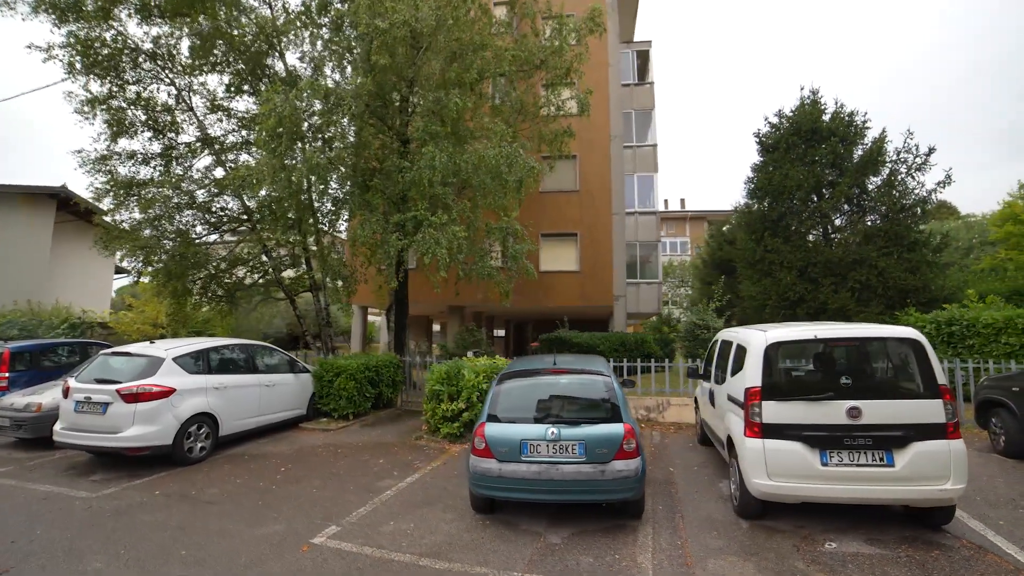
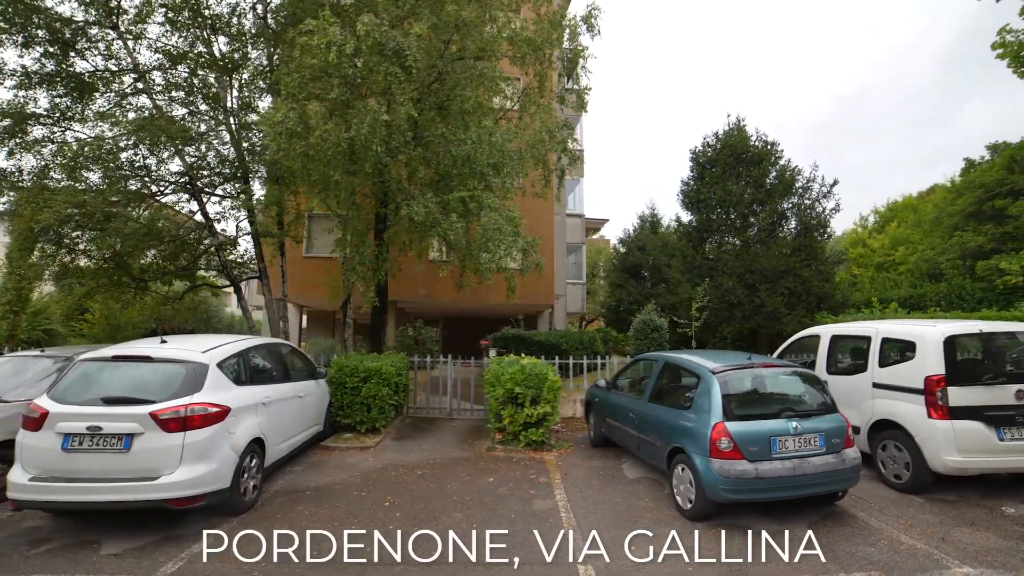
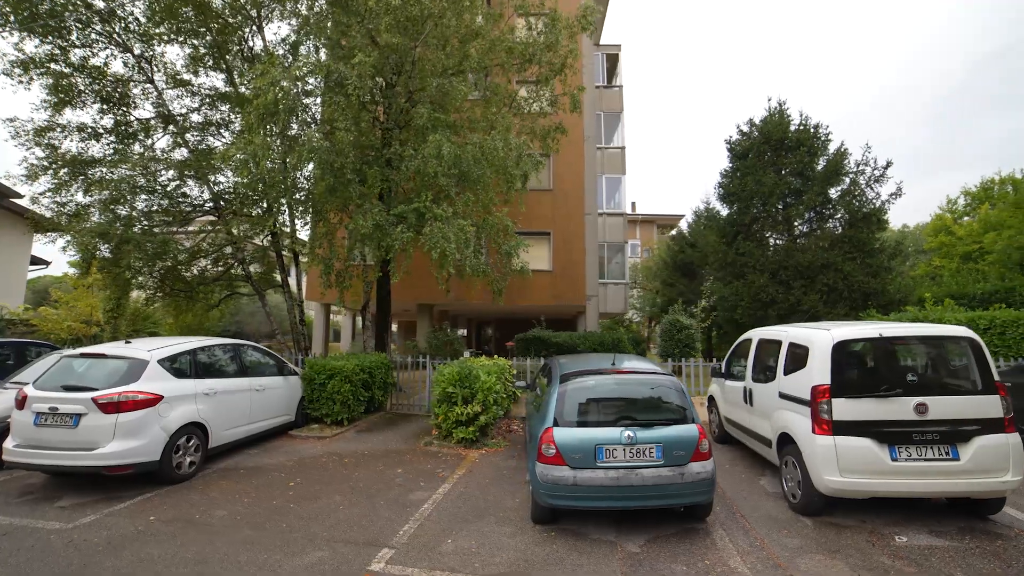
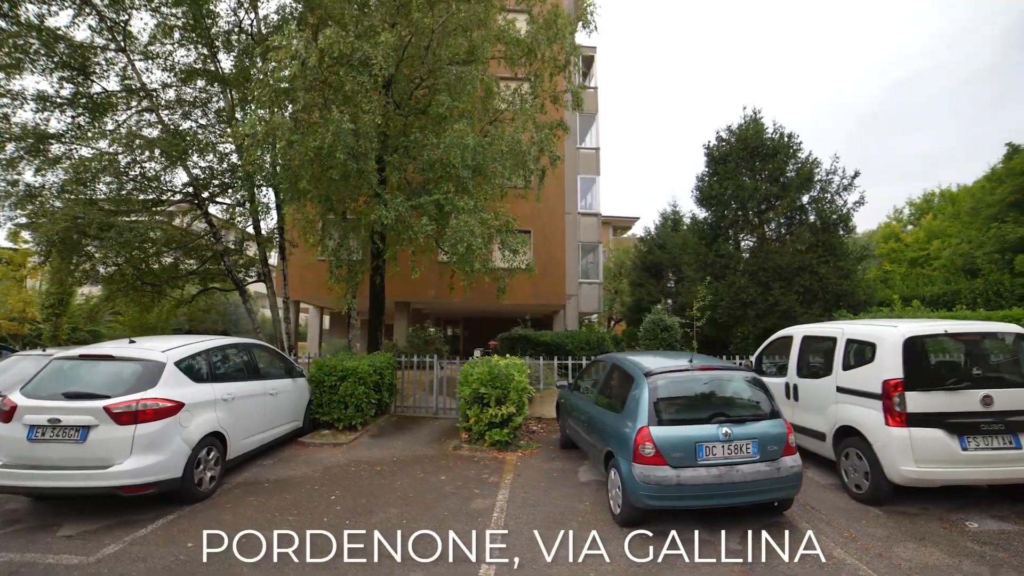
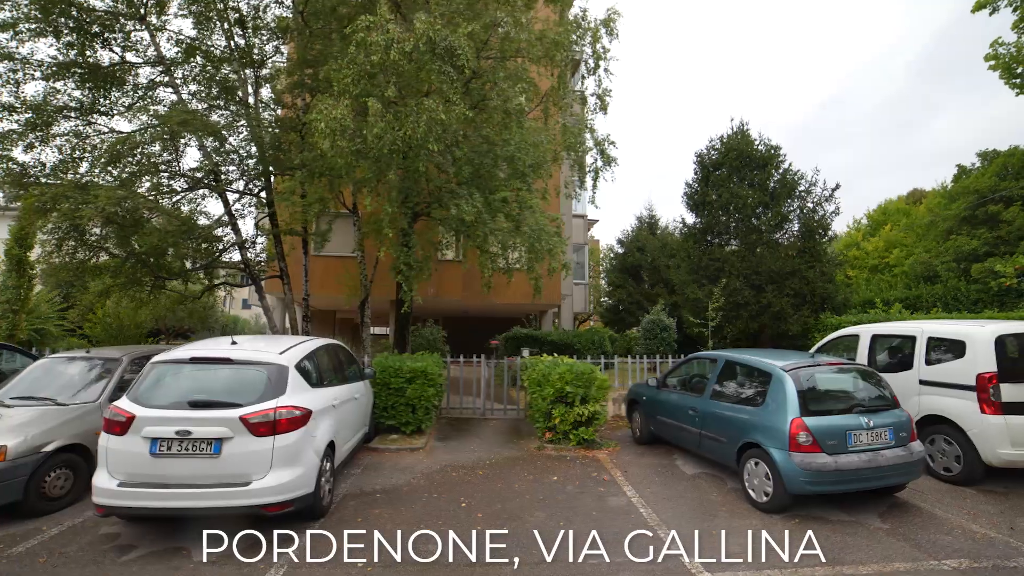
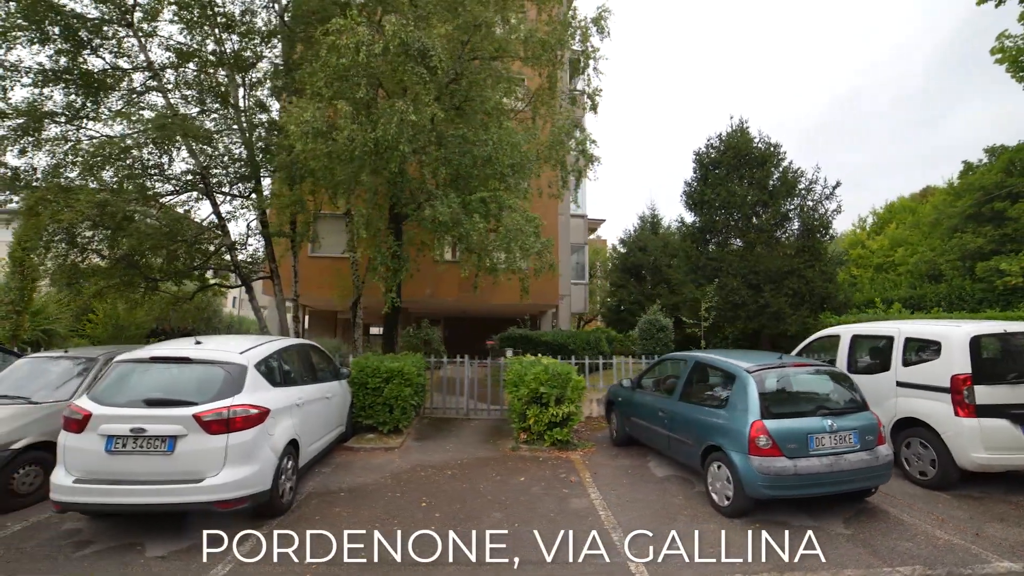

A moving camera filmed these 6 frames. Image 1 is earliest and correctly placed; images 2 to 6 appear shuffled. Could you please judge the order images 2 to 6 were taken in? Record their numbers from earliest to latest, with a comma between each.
3, 4, 2, 6, 5
